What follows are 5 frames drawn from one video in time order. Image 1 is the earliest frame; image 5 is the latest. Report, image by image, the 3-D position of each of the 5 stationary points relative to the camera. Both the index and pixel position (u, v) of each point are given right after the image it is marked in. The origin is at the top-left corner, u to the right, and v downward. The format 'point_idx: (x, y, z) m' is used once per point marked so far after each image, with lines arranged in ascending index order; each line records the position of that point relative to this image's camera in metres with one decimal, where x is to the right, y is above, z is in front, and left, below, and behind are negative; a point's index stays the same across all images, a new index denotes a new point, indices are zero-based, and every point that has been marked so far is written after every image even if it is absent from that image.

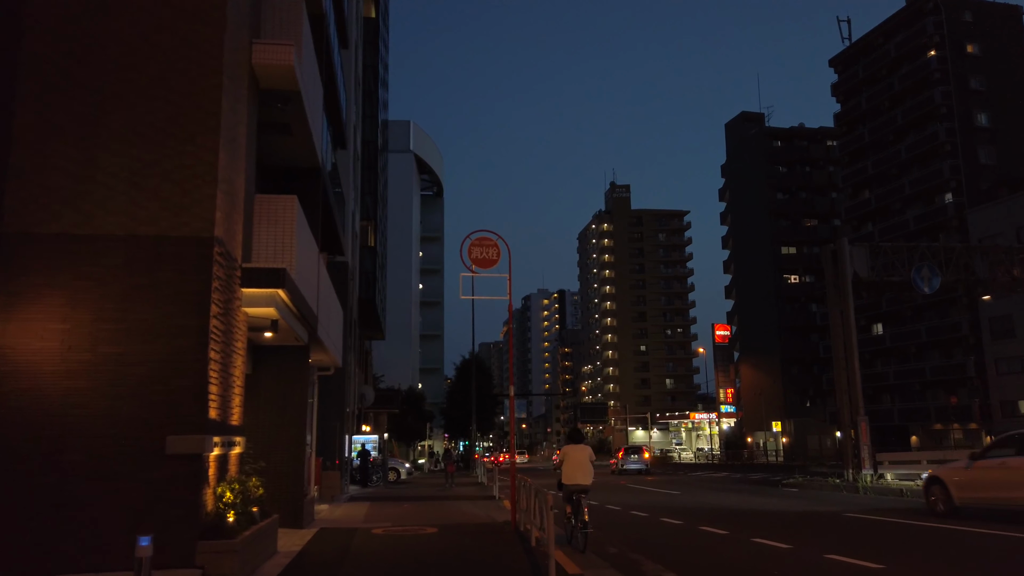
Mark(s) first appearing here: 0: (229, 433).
0: (-3.6, -1.9, +10.3) m
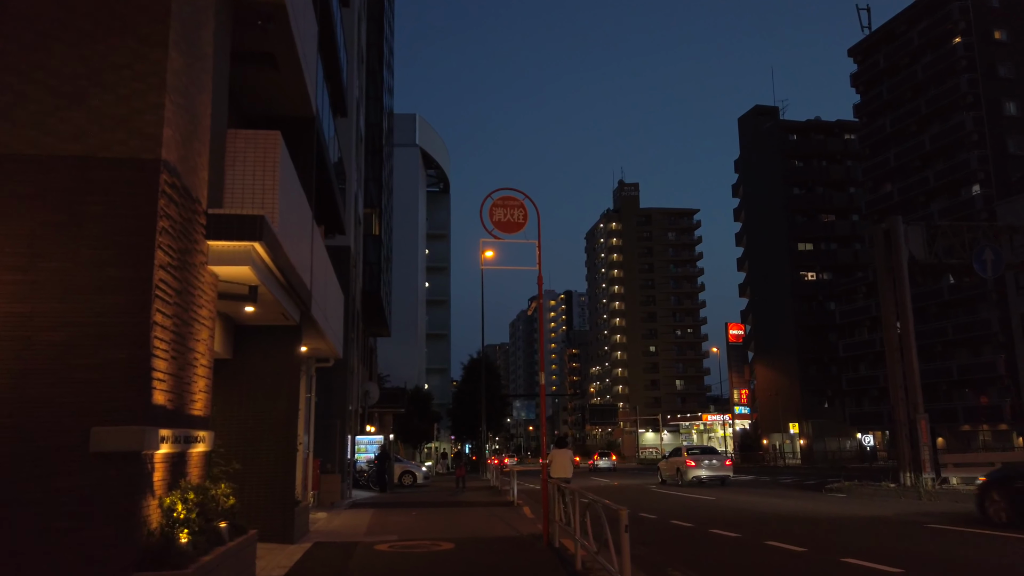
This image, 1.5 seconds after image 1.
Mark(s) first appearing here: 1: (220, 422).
0: (-3.2, -1.4, +7.8) m
1: (-4.6, -2.1, +12.6) m
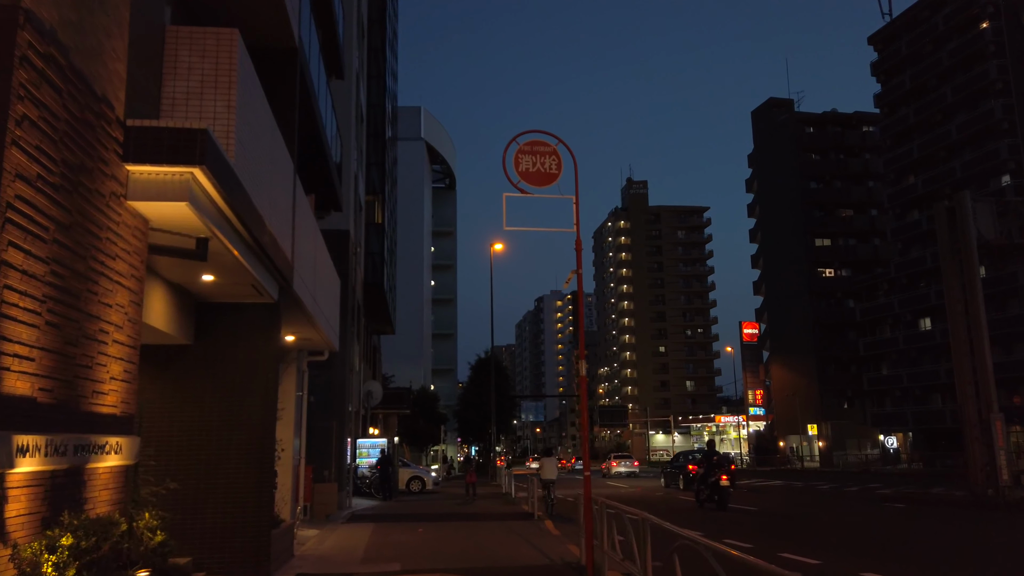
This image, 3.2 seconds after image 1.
0: (-2.8, -0.9, +5.2) m
1: (-4.2, -1.7, +10.0) m
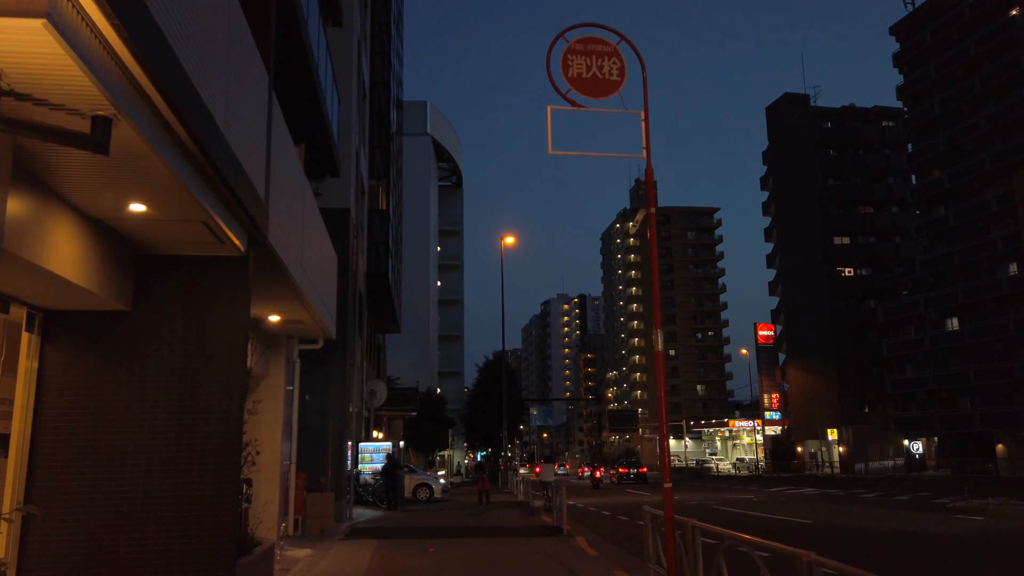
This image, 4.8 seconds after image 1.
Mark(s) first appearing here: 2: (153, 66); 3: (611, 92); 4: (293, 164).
0: (-2.4, -0.4, +2.6) m
1: (-3.7, -1.2, +7.4) m
2: (-2.0, +1.3, +4.4) m
3: (+1.0, +1.9, +7.8) m
4: (-3.0, +1.7, +10.9) m
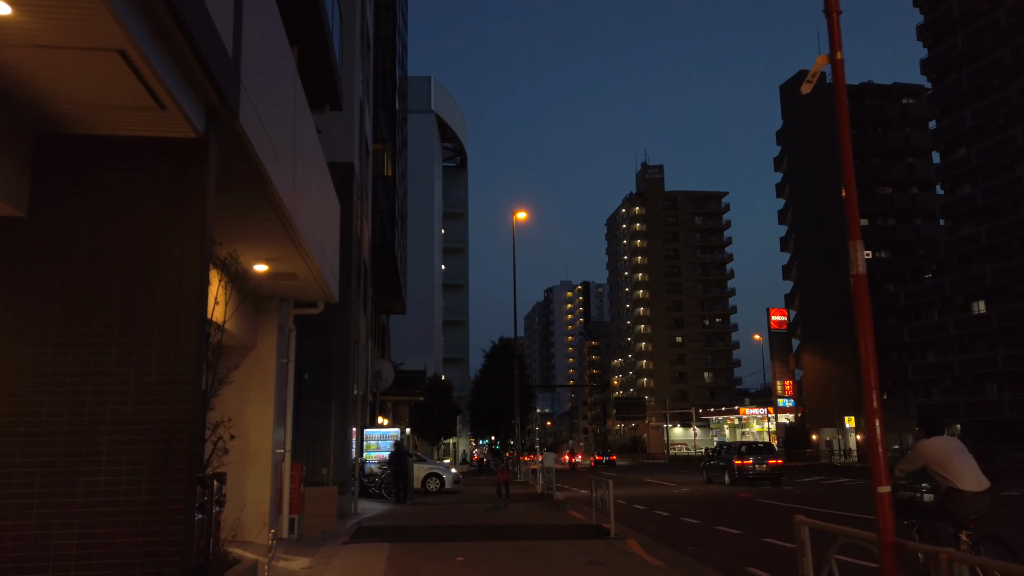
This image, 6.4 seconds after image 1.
0: (-1.8, +0.2, 0.0) m
1: (-3.1, -0.6, +4.8) m
2: (-1.4, +1.9, +1.7) m
3: (+1.6, +2.6, +5.1) m
4: (-2.4, +2.4, +8.2) m
